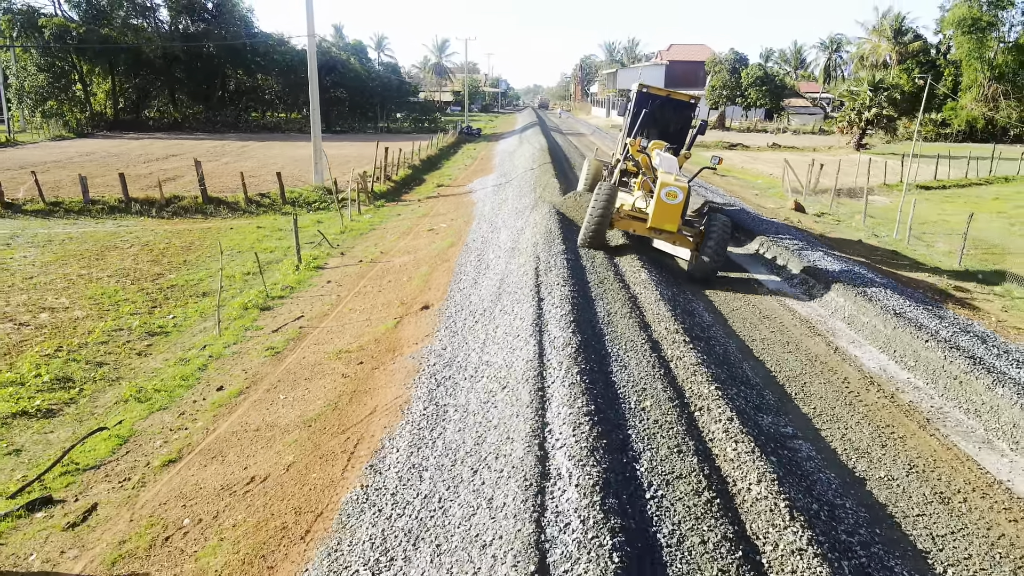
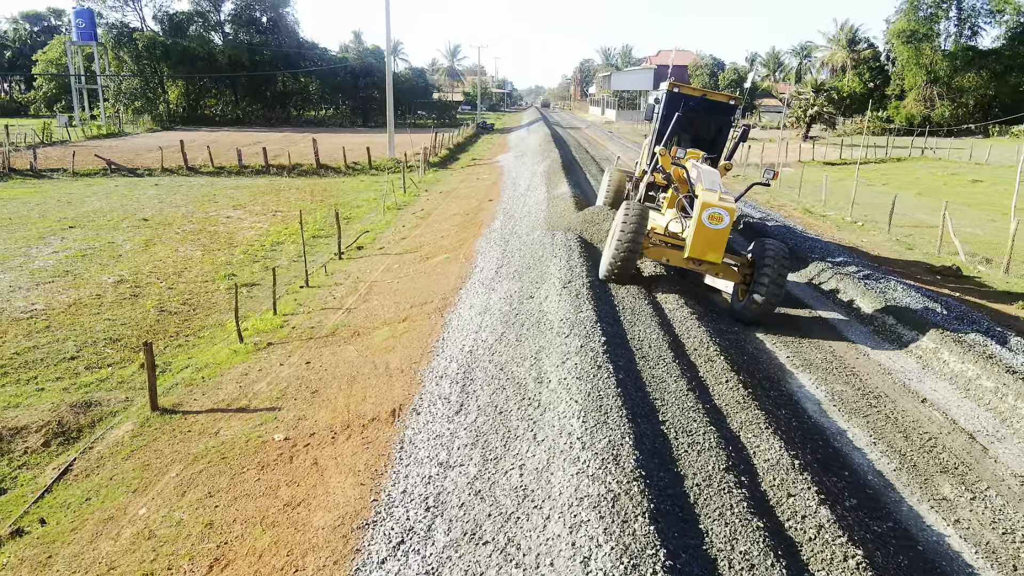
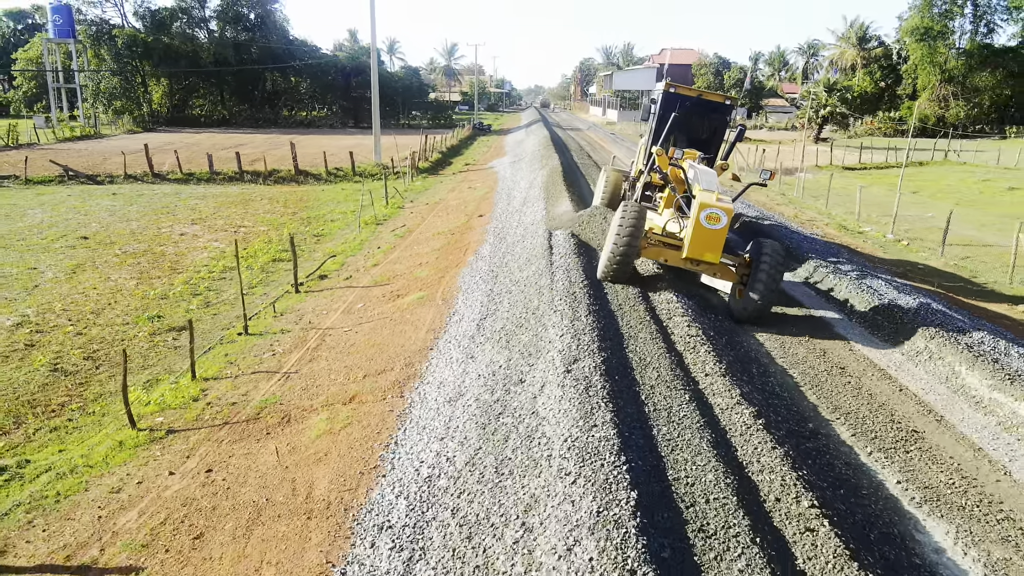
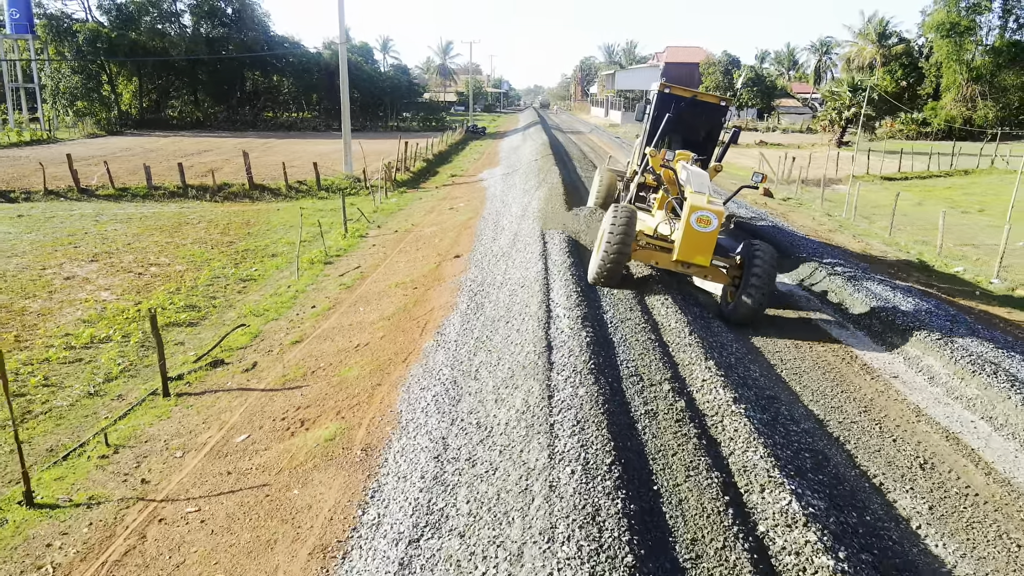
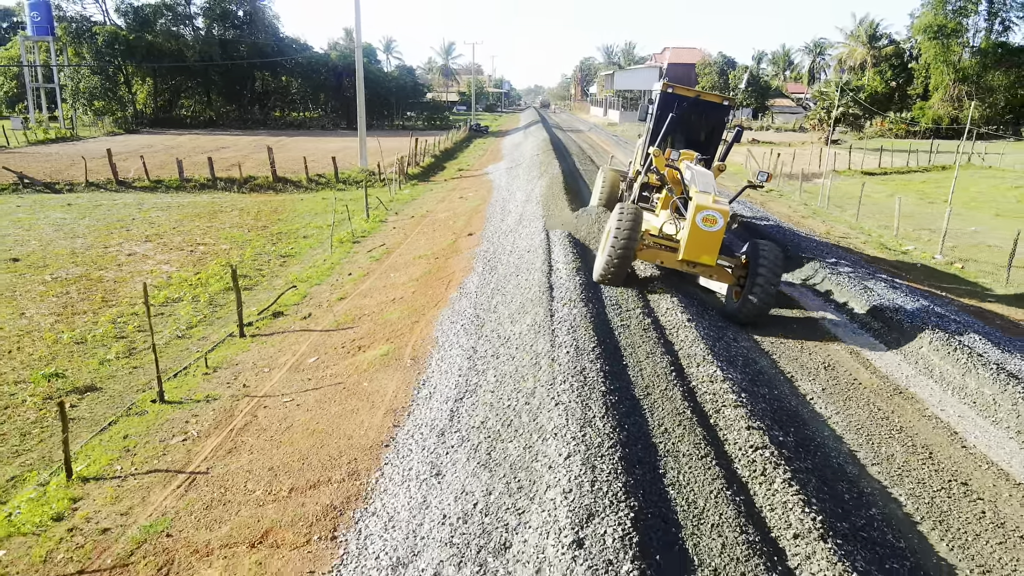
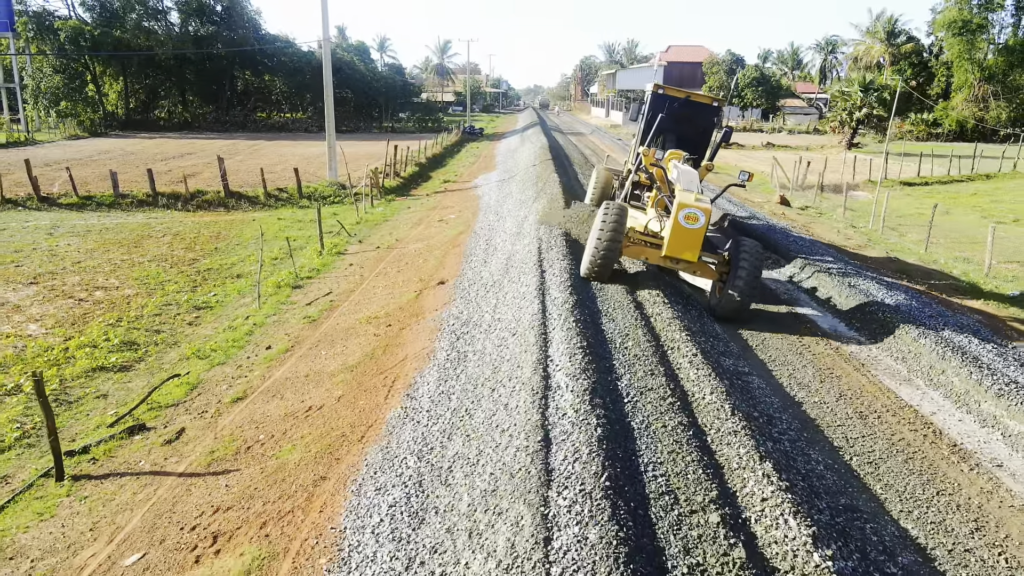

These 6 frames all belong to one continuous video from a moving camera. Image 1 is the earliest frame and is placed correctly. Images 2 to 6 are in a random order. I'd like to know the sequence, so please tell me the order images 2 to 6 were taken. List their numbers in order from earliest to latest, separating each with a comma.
6, 4, 5, 3, 2
